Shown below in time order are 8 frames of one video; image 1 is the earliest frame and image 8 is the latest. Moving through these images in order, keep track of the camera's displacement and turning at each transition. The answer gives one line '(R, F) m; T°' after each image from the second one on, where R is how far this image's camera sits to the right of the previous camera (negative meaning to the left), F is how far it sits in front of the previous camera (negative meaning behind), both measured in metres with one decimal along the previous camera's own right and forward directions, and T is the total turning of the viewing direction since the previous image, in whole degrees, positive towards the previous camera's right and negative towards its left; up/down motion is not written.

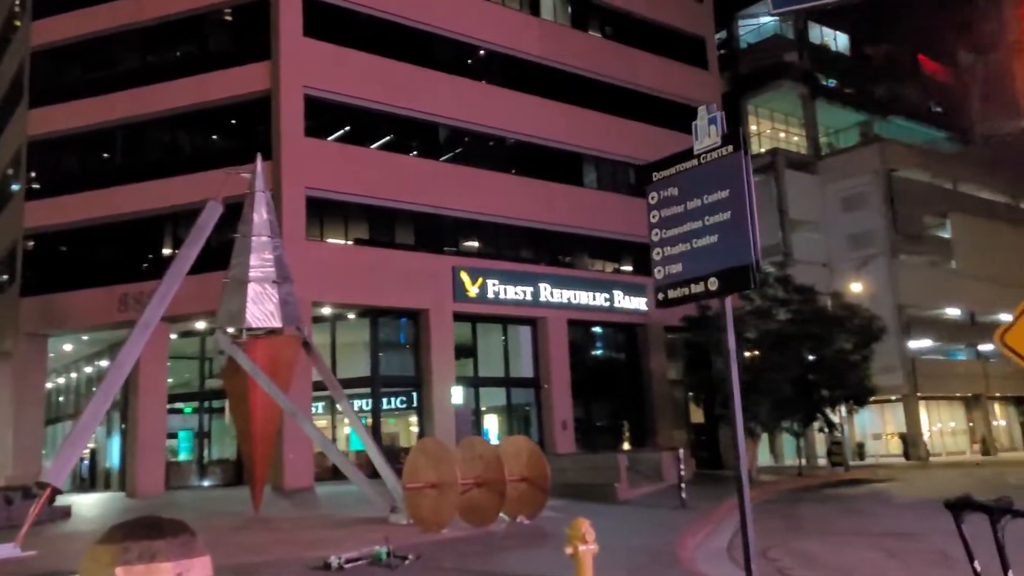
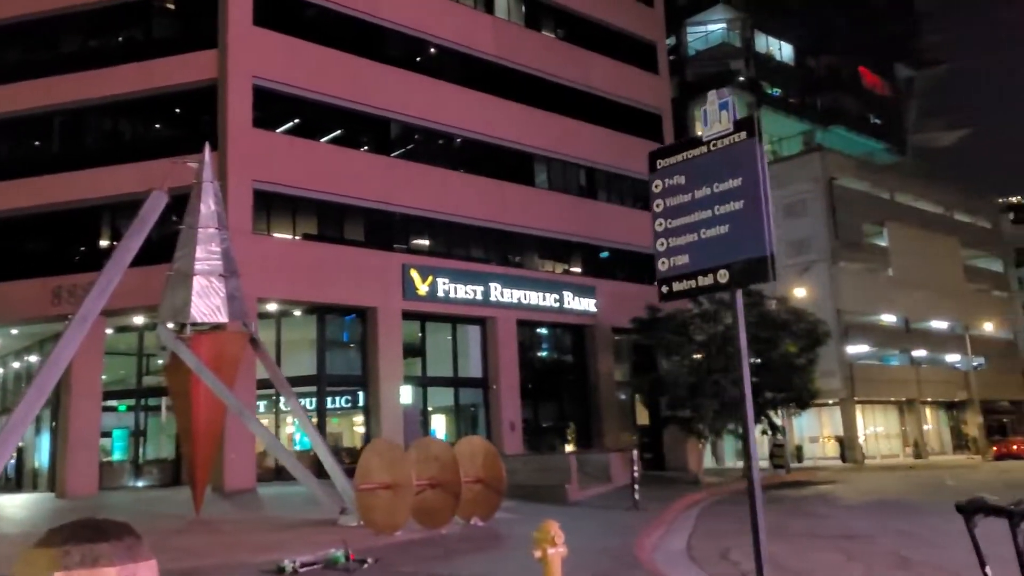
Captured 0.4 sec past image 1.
(-0.3, +0.3) m; +4°
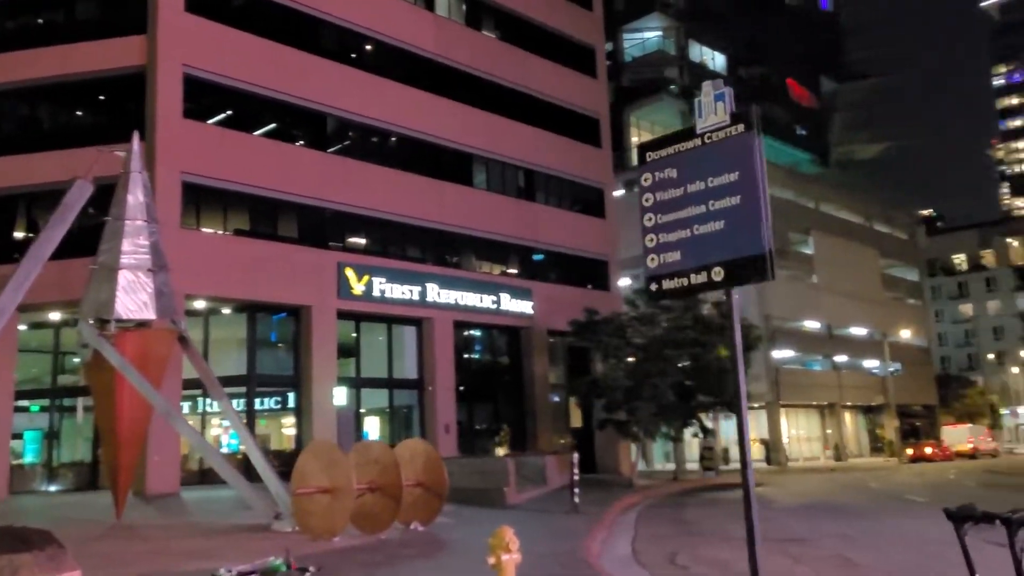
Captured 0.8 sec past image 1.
(-0.3, +0.3) m; +5°
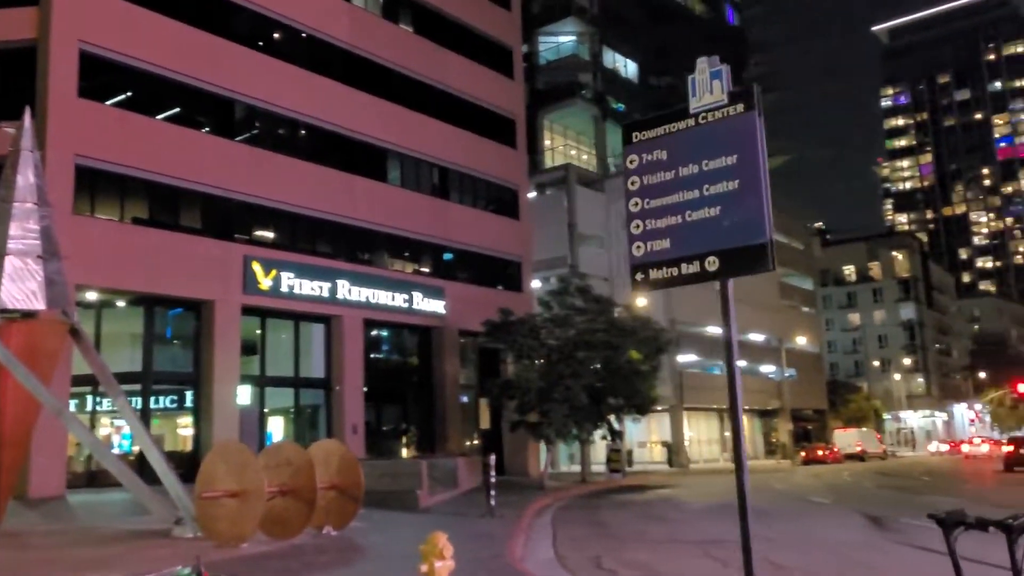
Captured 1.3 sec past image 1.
(-0.3, +0.4) m; +6°
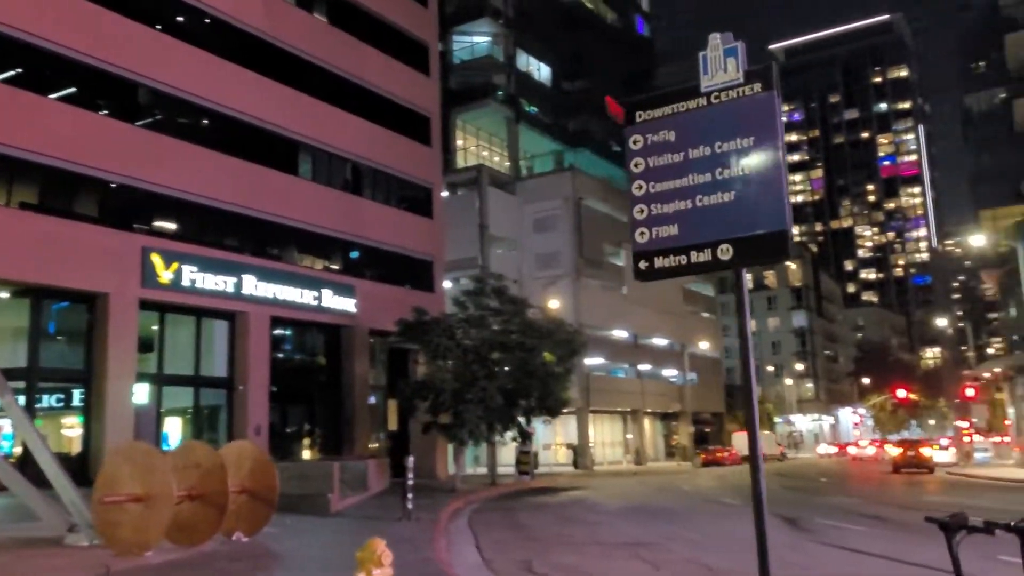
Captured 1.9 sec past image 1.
(-0.4, +0.4) m; +6°
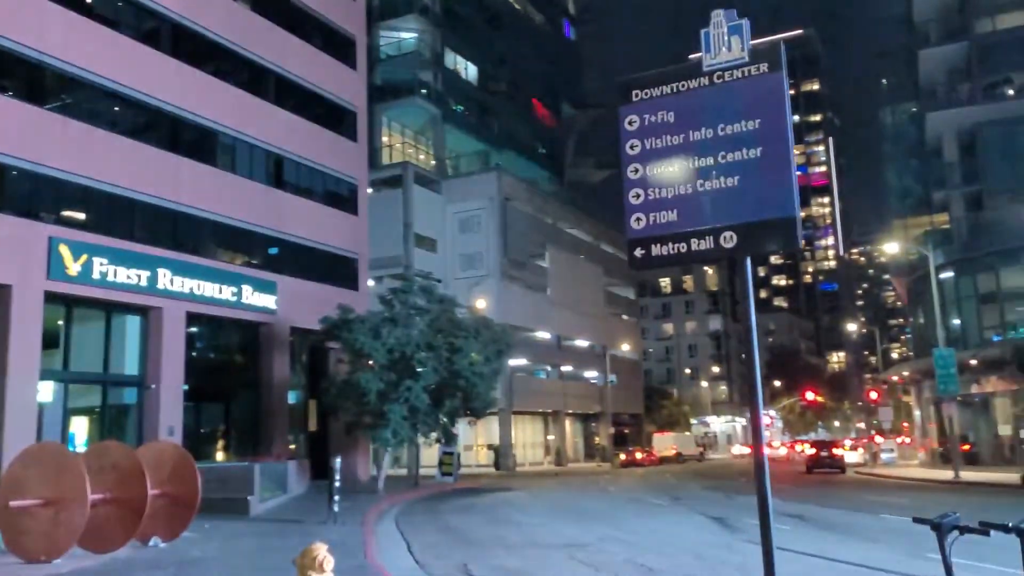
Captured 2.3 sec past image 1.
(-0.3, +0.3) m; +5°
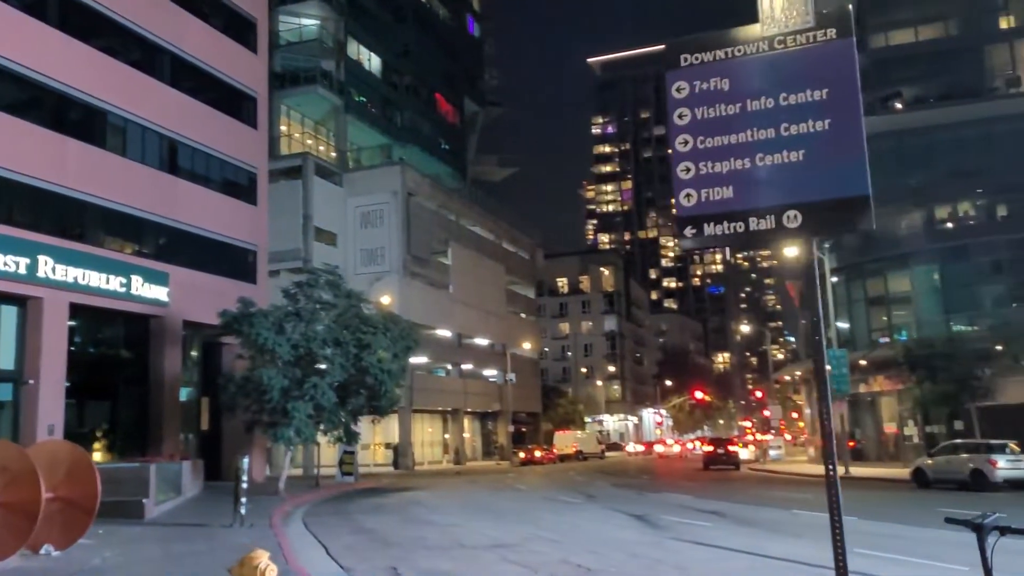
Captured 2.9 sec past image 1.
(-0.6, +0.4) m; +7°
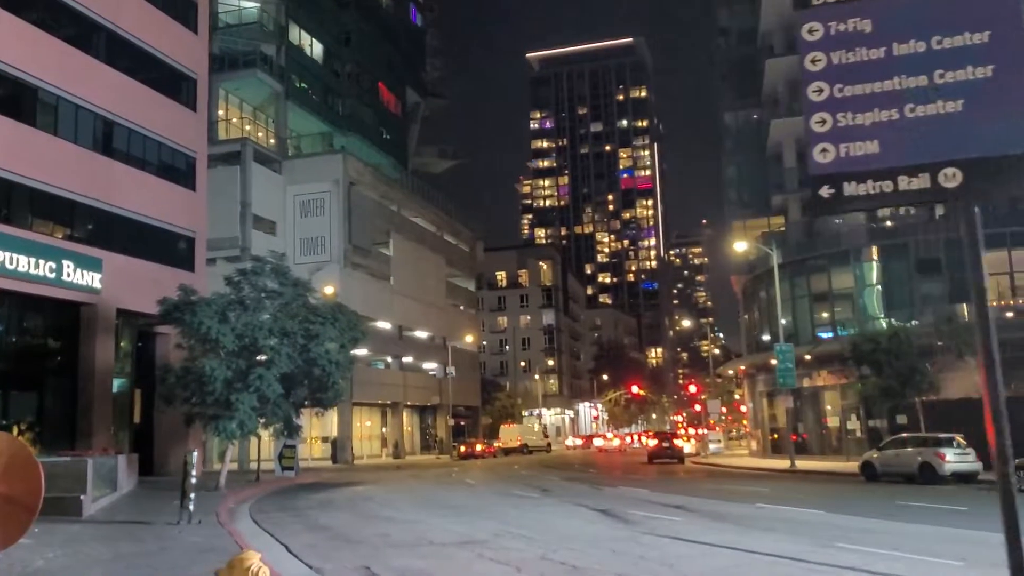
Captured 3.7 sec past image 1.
(-0.6, +0.5) m; +4°
